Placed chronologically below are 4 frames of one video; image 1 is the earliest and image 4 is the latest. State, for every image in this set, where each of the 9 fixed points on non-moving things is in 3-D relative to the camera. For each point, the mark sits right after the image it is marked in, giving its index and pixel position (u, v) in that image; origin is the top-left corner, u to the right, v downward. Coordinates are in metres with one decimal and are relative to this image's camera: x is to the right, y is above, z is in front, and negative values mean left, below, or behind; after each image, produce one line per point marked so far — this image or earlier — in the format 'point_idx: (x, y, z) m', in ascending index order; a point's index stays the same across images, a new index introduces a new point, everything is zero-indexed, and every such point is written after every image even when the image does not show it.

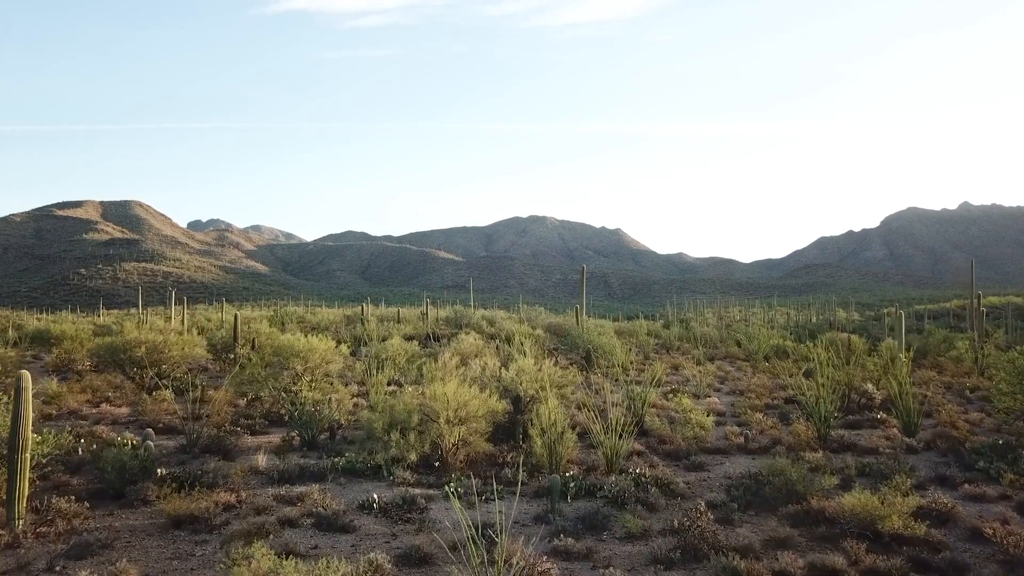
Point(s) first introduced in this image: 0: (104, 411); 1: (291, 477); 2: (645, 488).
0: (-8.5, -2.6, +12.3) m
1: (-3.1, -2.6, +8.2) m
2: (+1.8, -2.7, +8.0) m
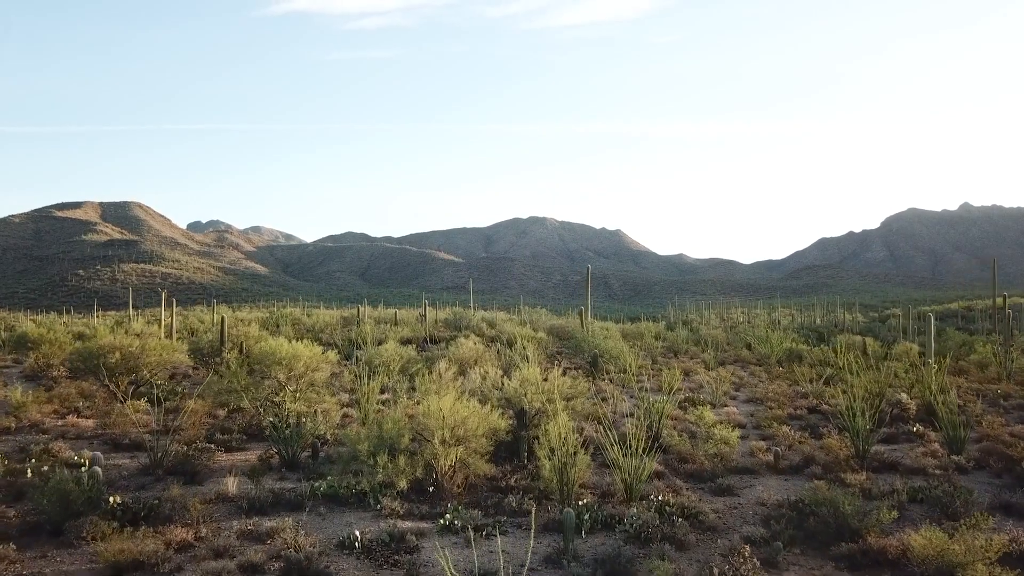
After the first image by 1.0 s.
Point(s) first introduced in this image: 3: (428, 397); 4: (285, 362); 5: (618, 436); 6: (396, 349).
0: (-8.5, -2.6, +11.2) m
1: (-3.0, -2.7, +7.1) m
2: (+1.9, -2.7, +6.9) m
3: (-1.2, -1.6, +8.5) m
4: (-4.3, -1.4, +11.2) m
5: (+1.8, -2.6, +10.1) m
6: (-3.5, -1.8, +17.5) m
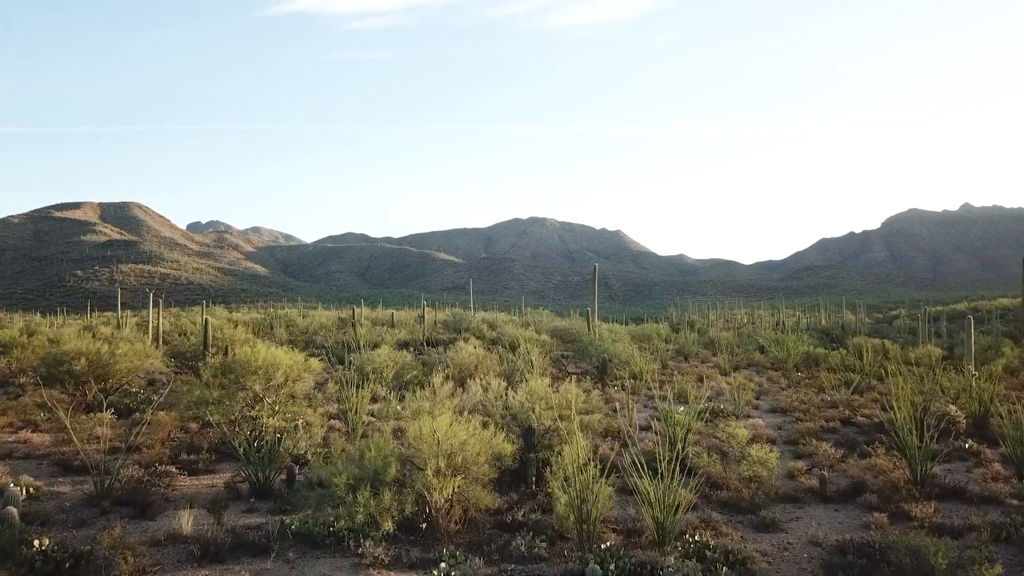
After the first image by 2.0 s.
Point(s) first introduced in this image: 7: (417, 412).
0: (-8.4, -2.6, +10.0) m
1: (-2.9, -2.6, +5.9) m
2: (+1.9, -2.7, +5.7) m
3: (-1.1, -1.6, +7.3) m
4: (-4.2, -1.4, +9.9) m
5: (+1.9, -2.6, +8.9) m
6: (-3.4, -1.8, +16.3) m
7: (-1.4, -1.8, +8.7) m
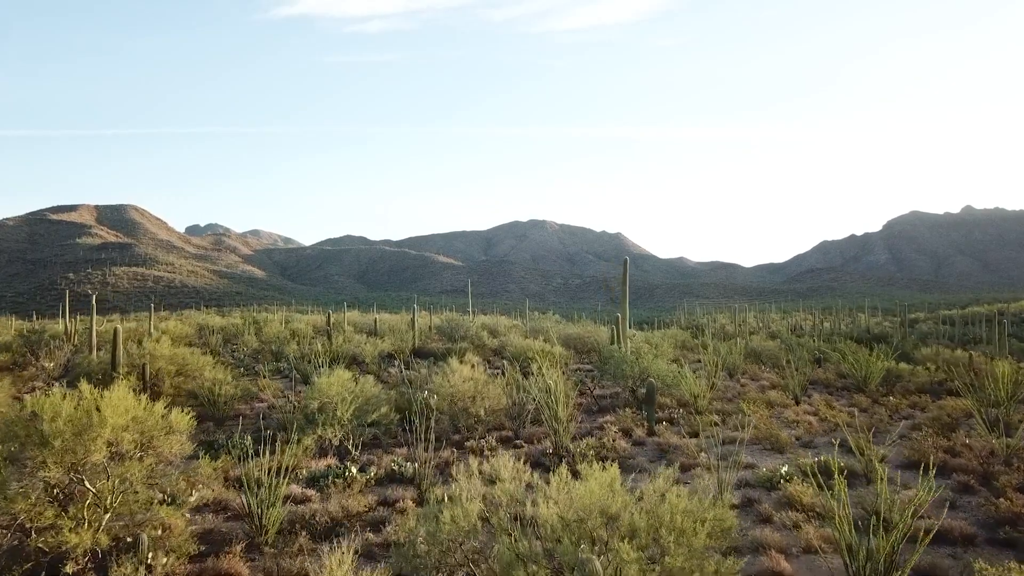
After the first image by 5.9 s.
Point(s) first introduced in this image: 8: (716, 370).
0: (-8.1, -2.5, +5.4) m
1: (-2.7, -2.6, +1.3) m
2: (+2.2, -2.6, +1.1) m
3: (-0.9, -1.5, +2.7) m
4: (-4.0, -1.3, +5.4) m
5: (+2.2, -2.5, +4.4) m
6: (-3.1, -1.8, +11.8) m
7: (-1.2, -1.8, +4.1) m
8: (+6.0, -2.5, +17.3) m
